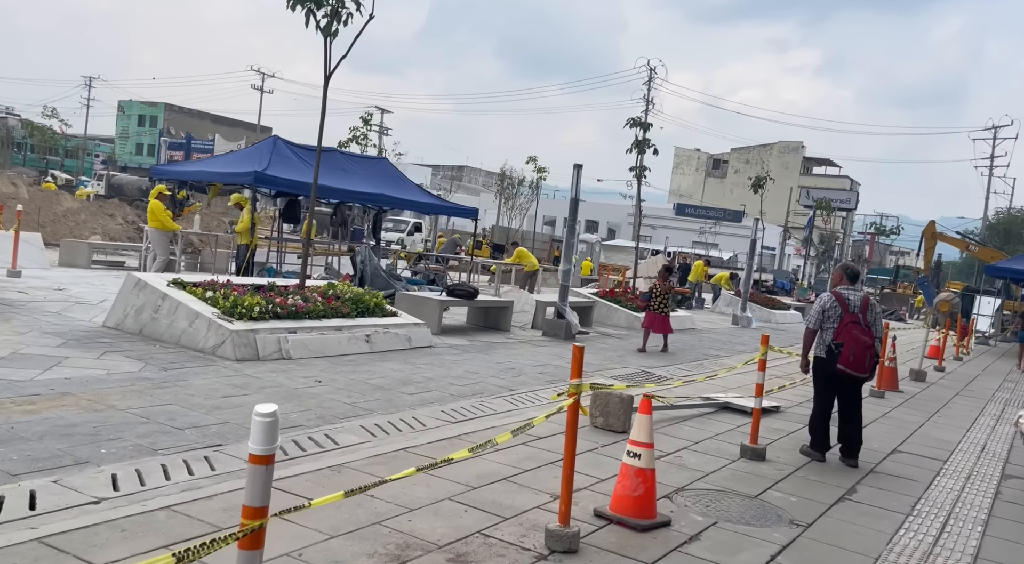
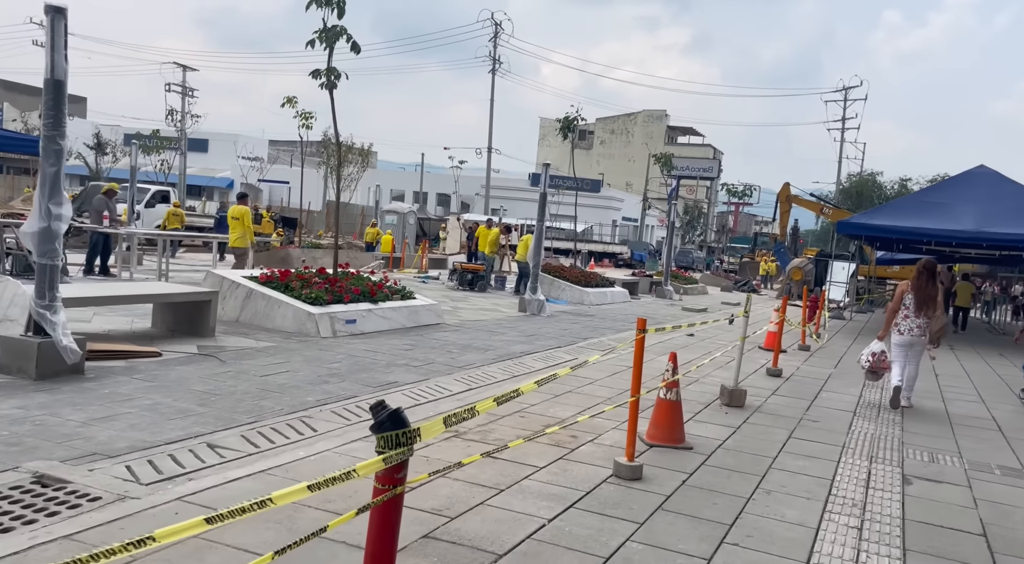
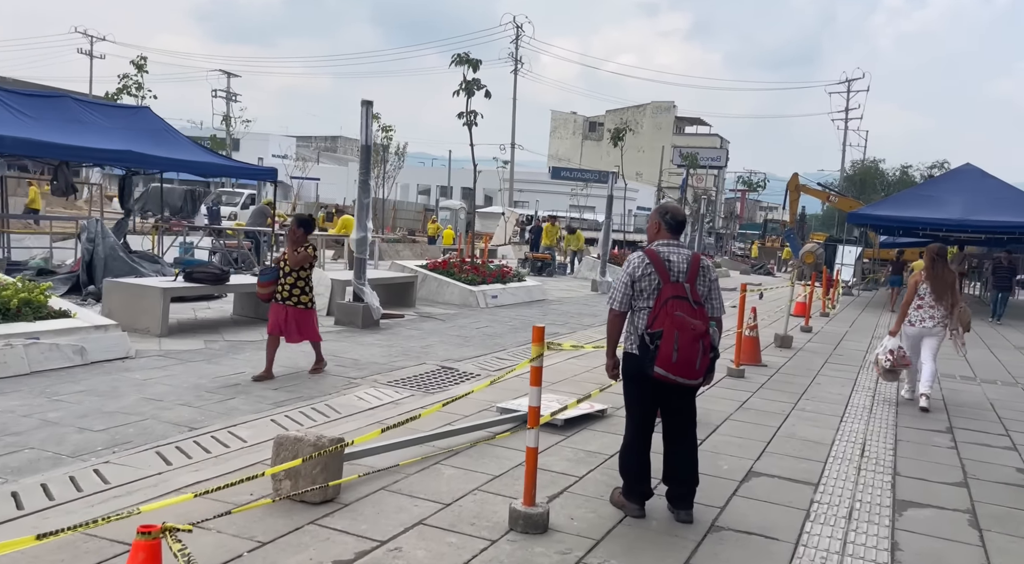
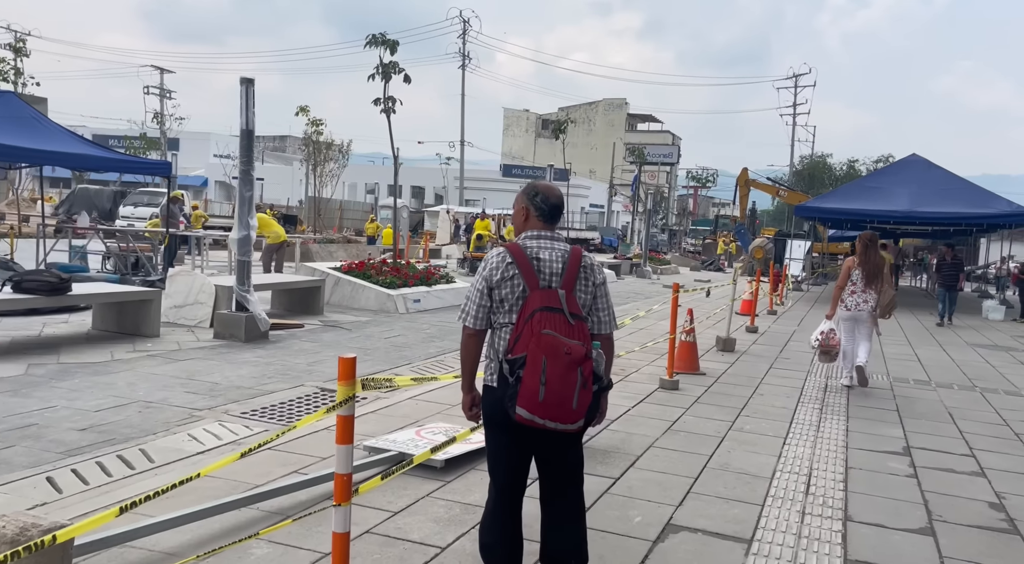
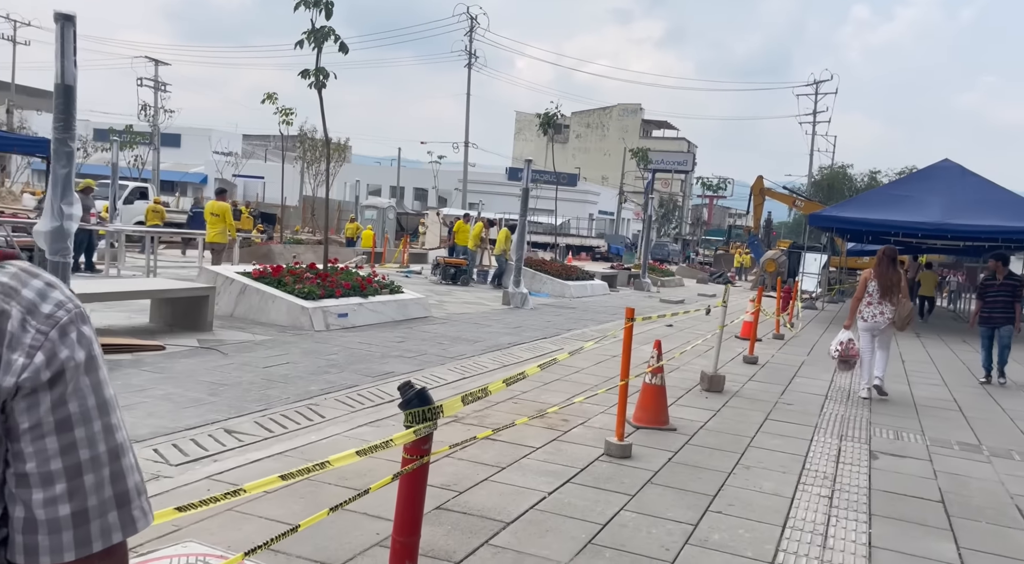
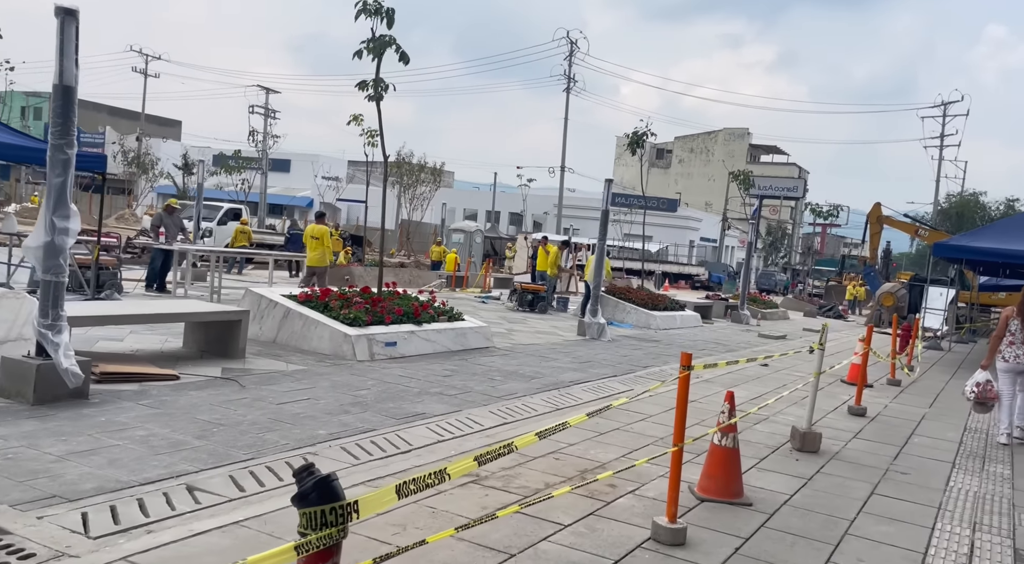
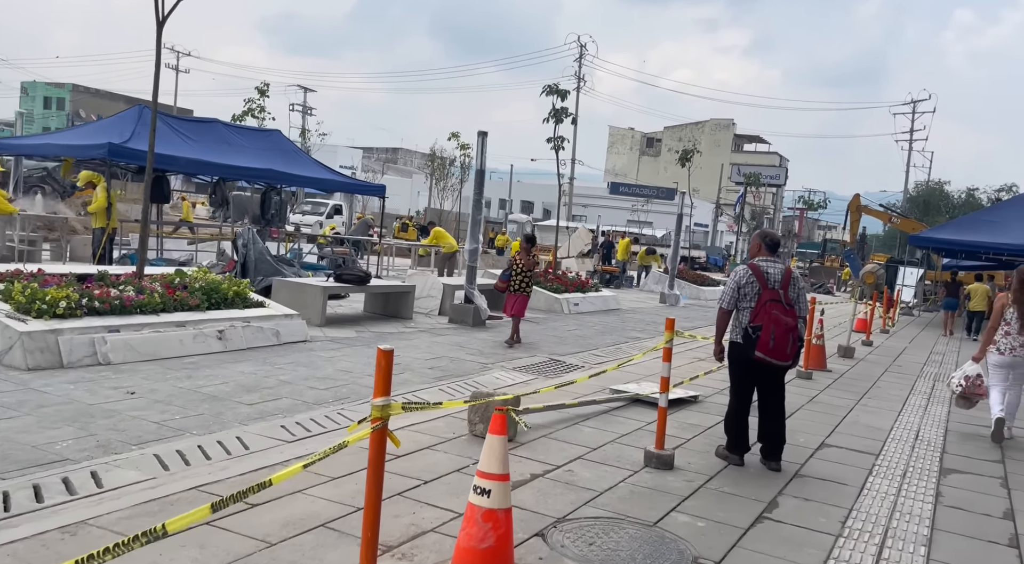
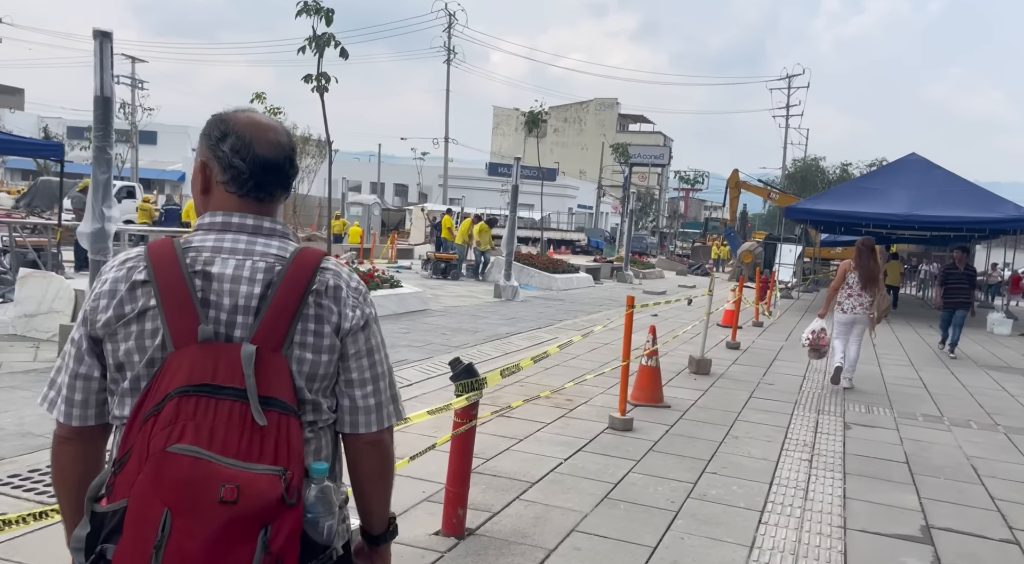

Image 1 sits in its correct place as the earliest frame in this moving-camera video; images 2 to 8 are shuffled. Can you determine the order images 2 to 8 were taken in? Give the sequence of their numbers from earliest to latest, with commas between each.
7, 3, 4, 8, 5, 2, 6
